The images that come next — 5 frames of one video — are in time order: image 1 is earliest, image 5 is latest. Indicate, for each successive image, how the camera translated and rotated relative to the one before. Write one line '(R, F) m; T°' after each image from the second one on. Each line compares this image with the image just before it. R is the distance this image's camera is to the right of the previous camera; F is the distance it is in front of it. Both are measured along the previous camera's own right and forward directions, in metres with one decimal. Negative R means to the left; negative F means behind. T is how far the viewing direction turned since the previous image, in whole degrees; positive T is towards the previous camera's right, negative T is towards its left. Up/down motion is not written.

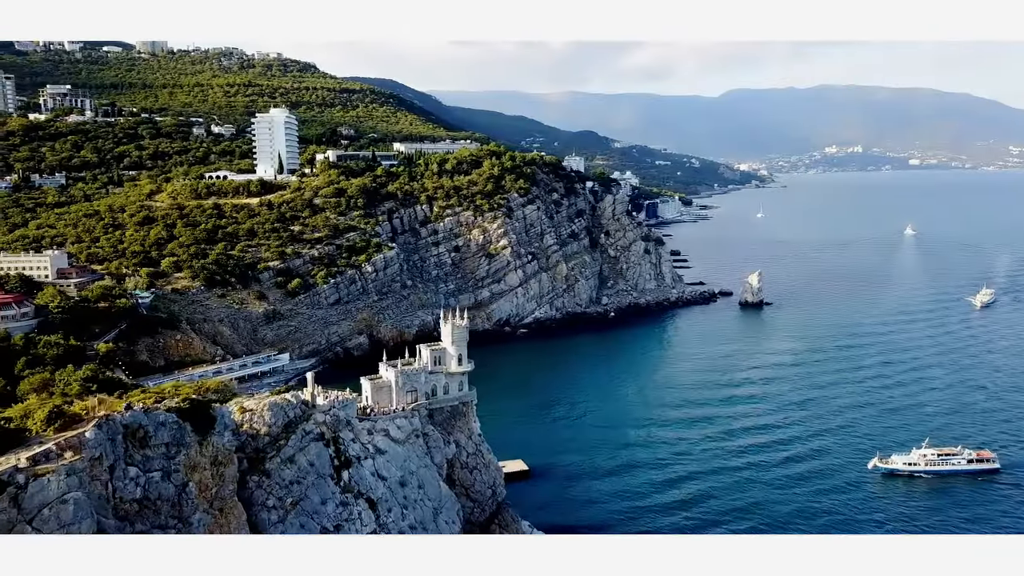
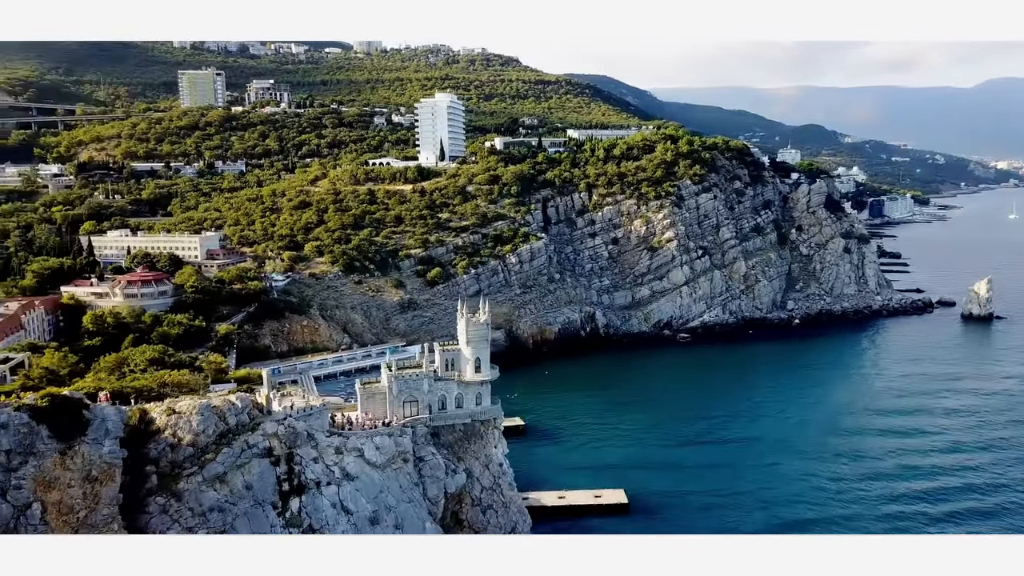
(+2.8, +4.3) m; -15°
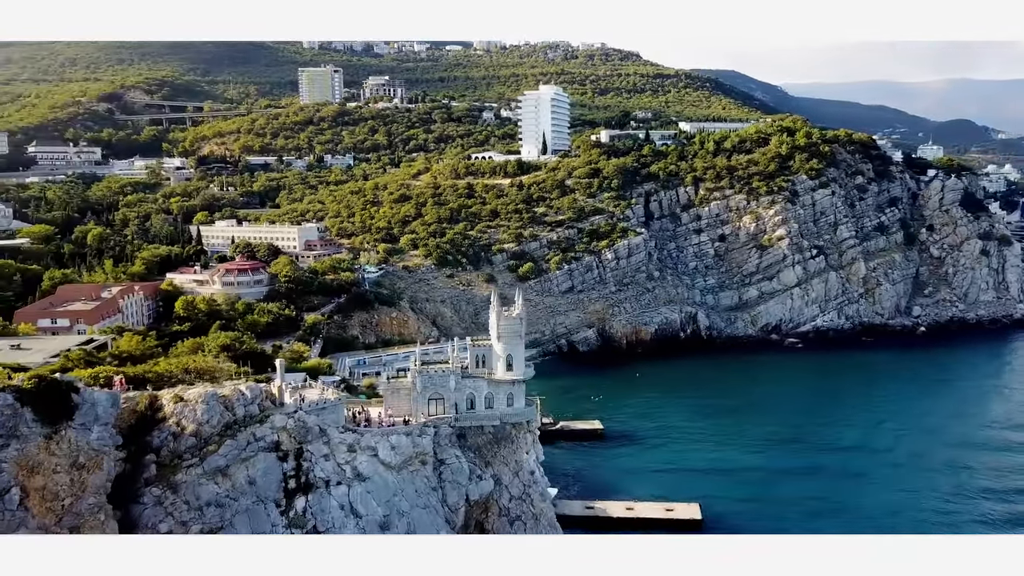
(+1.2, +1.2) m; -8°
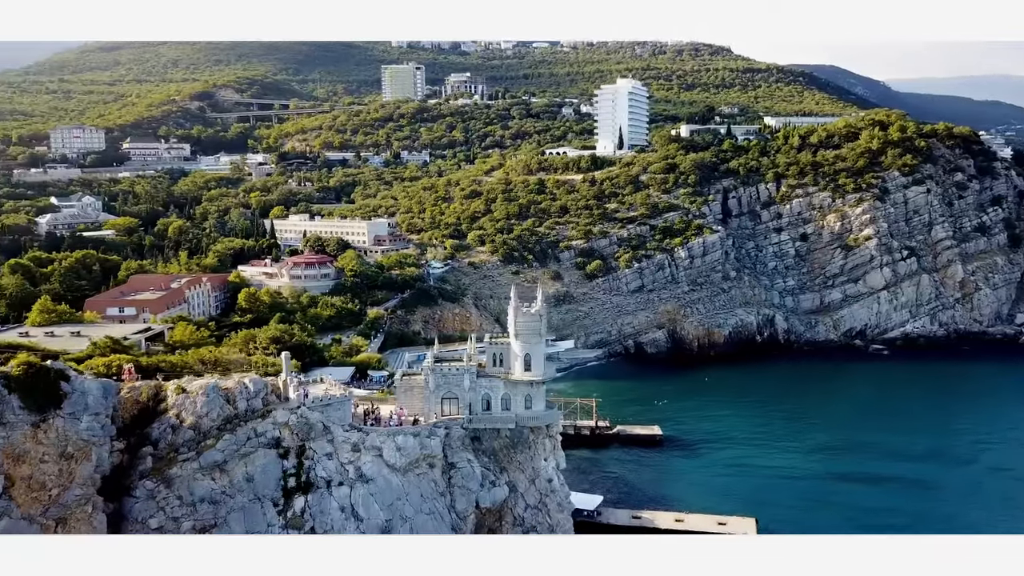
(+0.9, +0.8) m; -6°
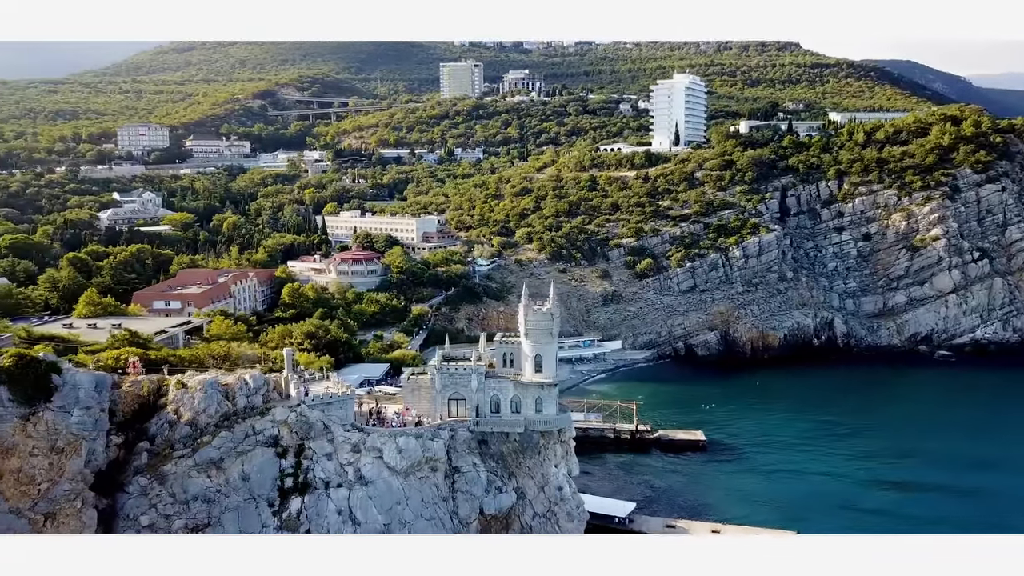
(+0.7, +0.6) m; -4°
